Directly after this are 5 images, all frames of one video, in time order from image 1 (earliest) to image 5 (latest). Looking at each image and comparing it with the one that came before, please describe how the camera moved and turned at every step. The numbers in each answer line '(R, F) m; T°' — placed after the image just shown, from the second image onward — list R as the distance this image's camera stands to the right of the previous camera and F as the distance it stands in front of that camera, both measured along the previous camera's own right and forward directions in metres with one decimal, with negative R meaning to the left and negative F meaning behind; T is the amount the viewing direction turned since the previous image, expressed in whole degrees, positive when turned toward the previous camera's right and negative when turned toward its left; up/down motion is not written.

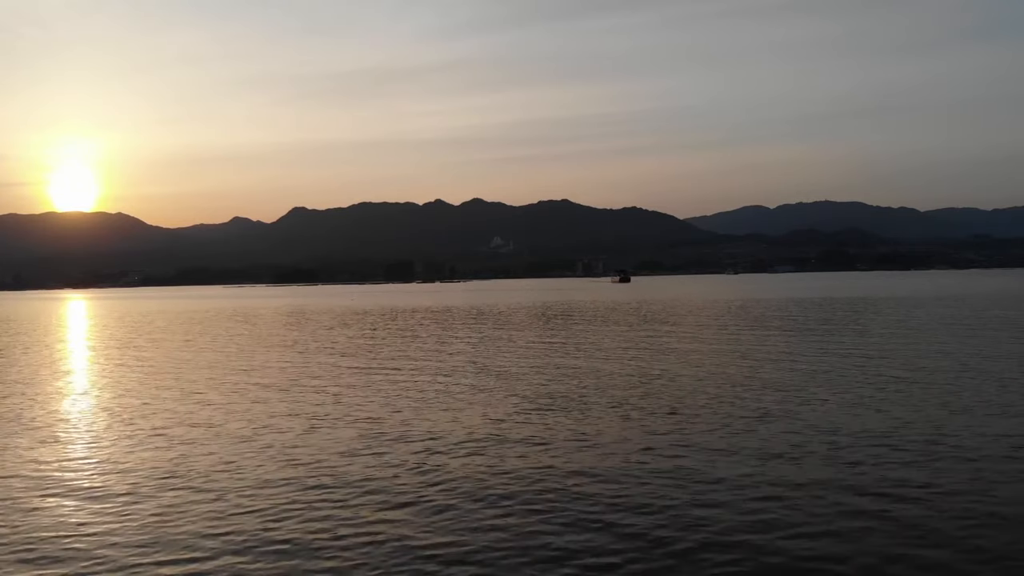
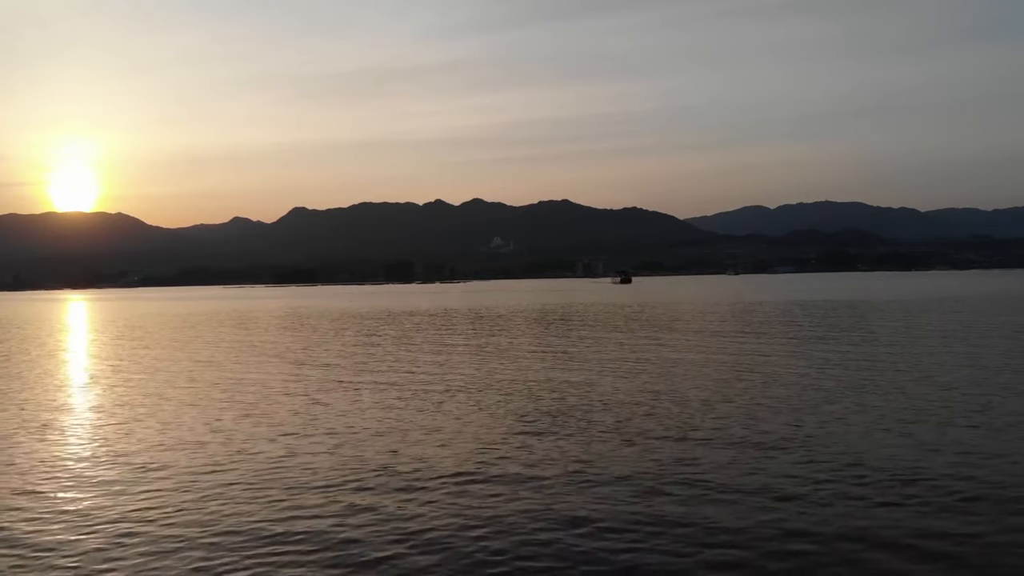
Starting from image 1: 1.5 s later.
(+2.4, +1.3) m; 0°
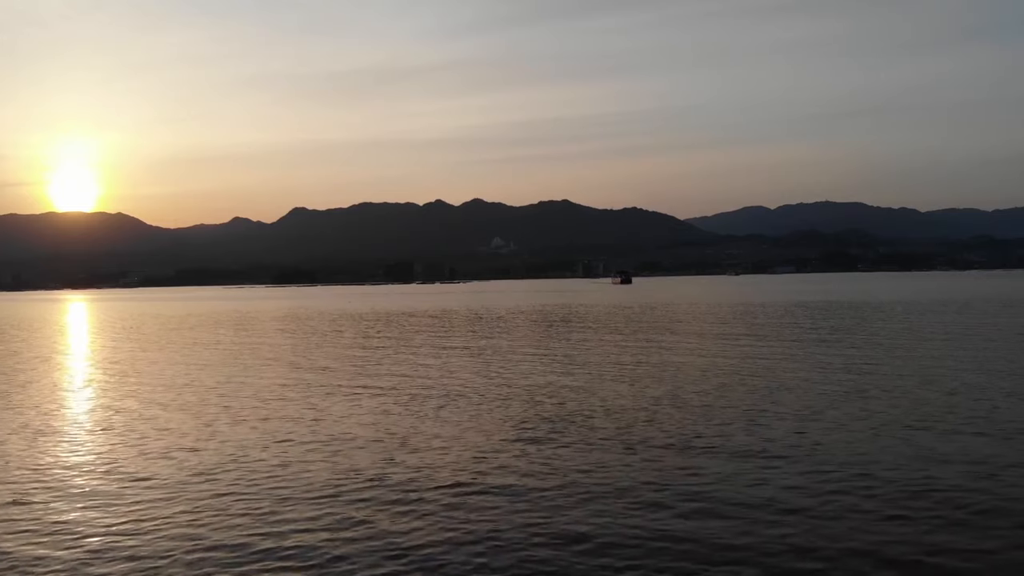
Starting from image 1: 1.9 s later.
(-2.2, +0.5) m; 0°
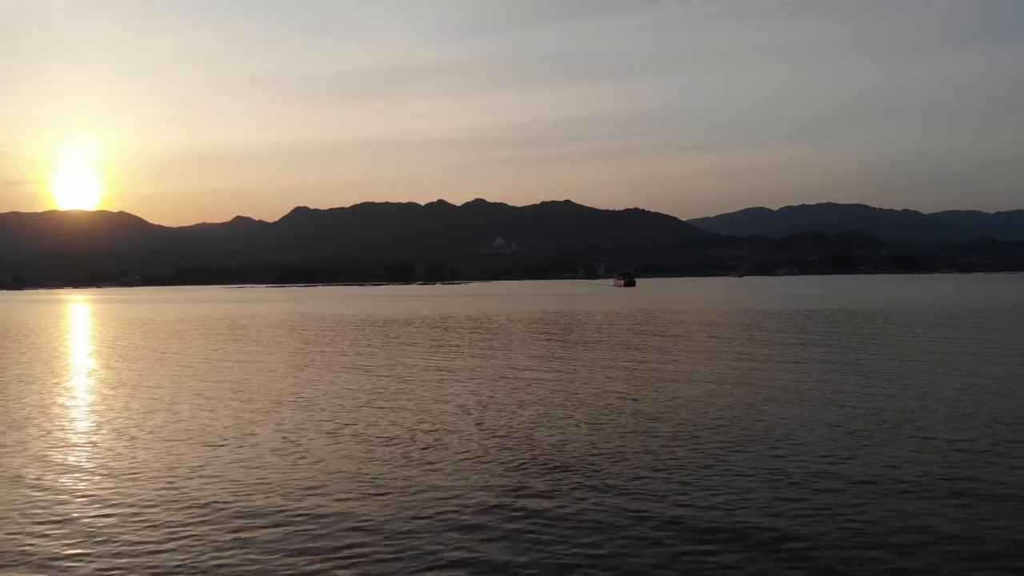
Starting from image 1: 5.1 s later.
(-0.1, +1.4) m; 0°
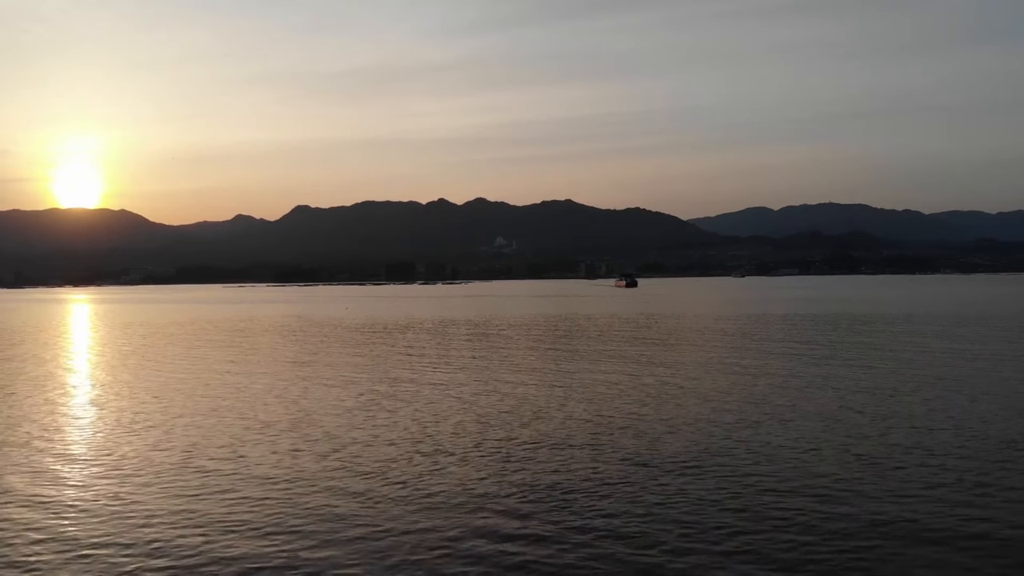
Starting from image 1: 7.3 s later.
(0.0, +0.8) m; 0°
